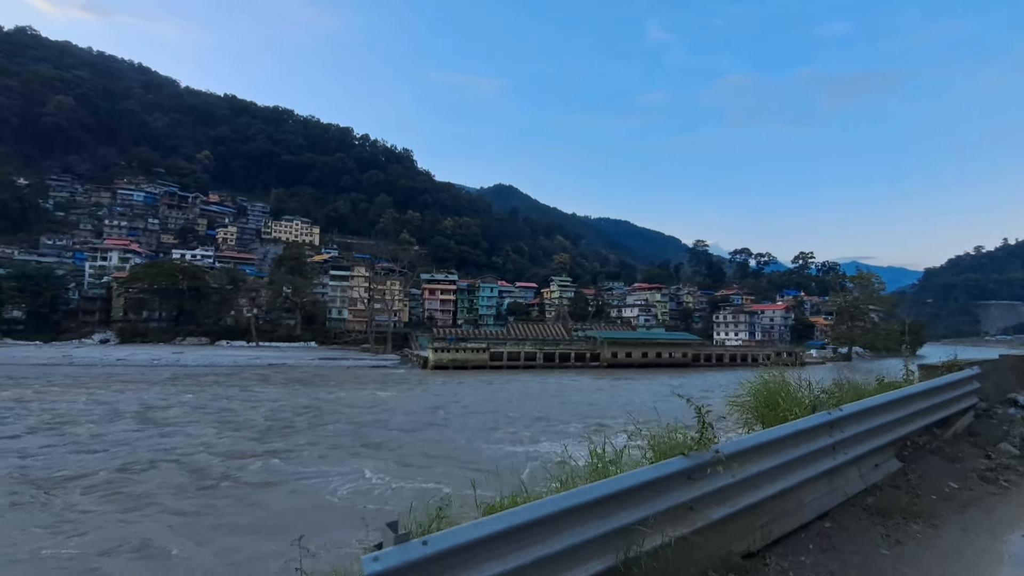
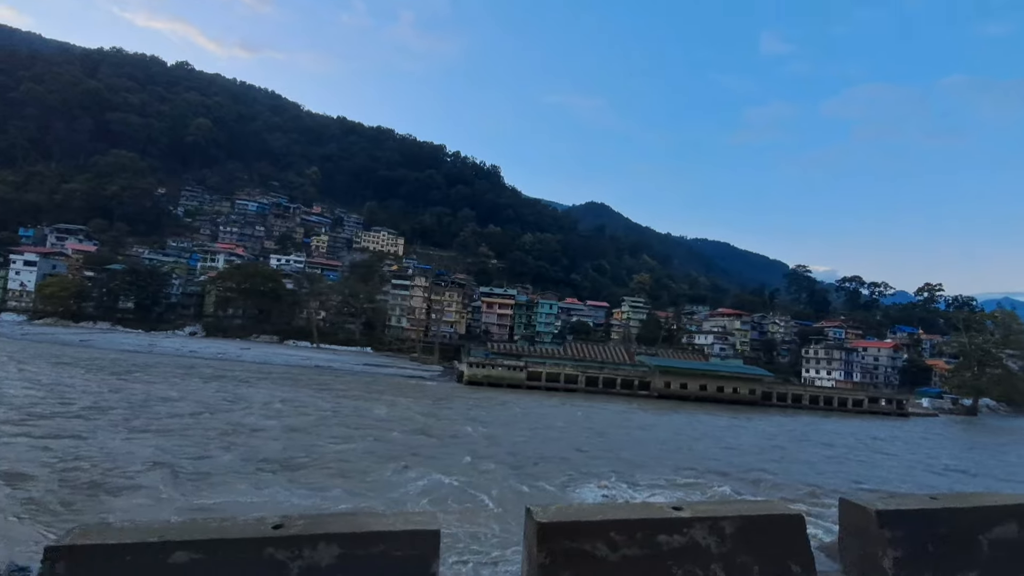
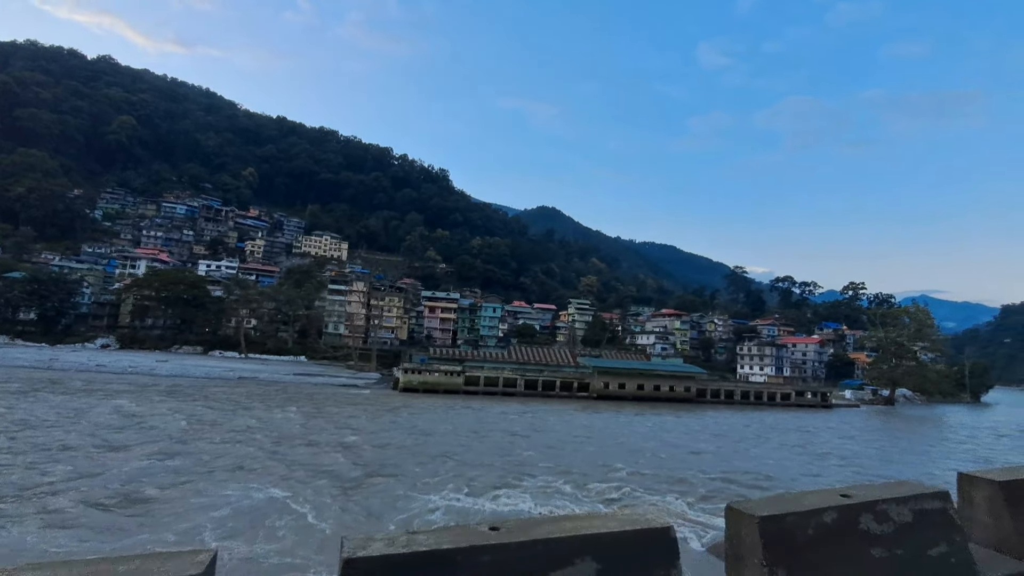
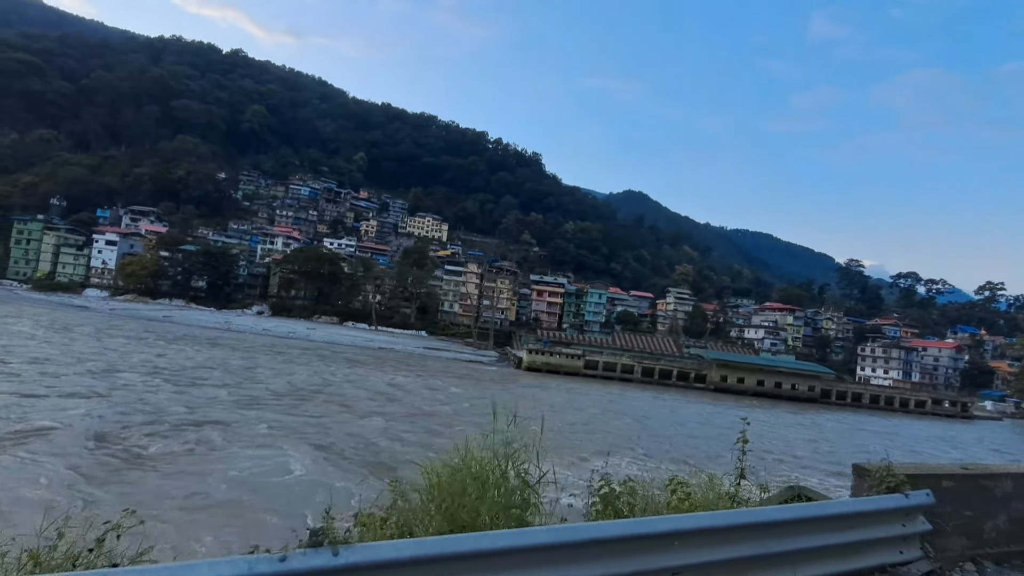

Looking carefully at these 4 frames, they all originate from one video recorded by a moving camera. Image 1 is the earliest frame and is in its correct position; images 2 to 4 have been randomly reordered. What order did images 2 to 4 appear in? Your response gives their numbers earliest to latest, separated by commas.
4, 2, 3
